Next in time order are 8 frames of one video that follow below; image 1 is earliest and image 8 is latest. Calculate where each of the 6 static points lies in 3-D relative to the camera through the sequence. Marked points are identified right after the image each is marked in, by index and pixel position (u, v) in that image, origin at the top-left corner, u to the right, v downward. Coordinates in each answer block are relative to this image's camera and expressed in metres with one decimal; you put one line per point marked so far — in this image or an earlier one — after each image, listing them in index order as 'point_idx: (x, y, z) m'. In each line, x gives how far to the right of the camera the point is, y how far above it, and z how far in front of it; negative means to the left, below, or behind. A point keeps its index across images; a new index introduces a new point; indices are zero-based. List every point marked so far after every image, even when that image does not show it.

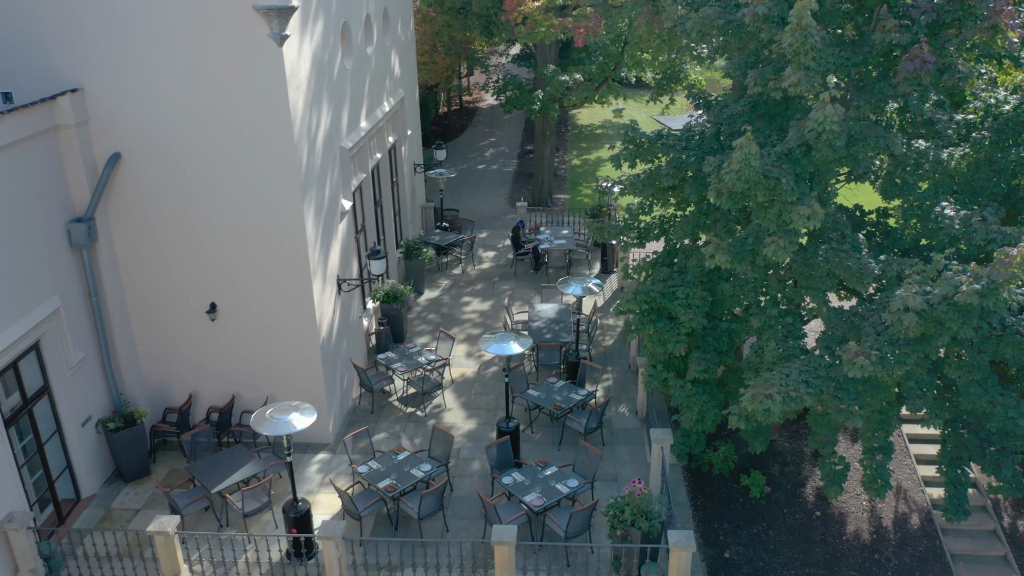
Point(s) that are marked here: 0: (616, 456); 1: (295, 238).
0: (+1.6, -2.6, +12.8) m
1: (-3.2, +0.7, +11.9) m
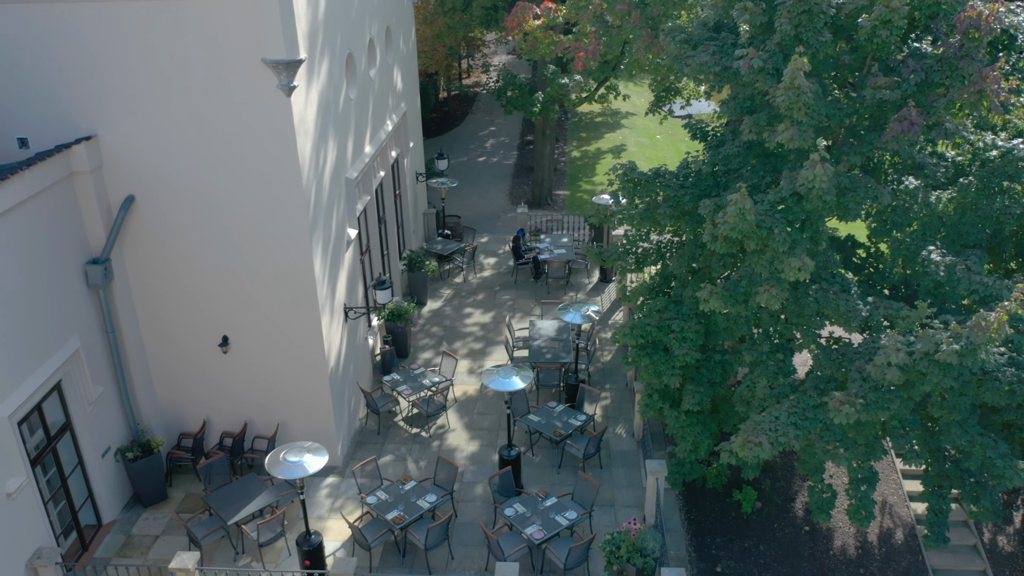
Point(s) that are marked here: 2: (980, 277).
0: (+1.6, -3.1, +13.4) m
1: (-3.1, +0.2, +12.4) m
2: (+6.0, +0.2, +10.5) m
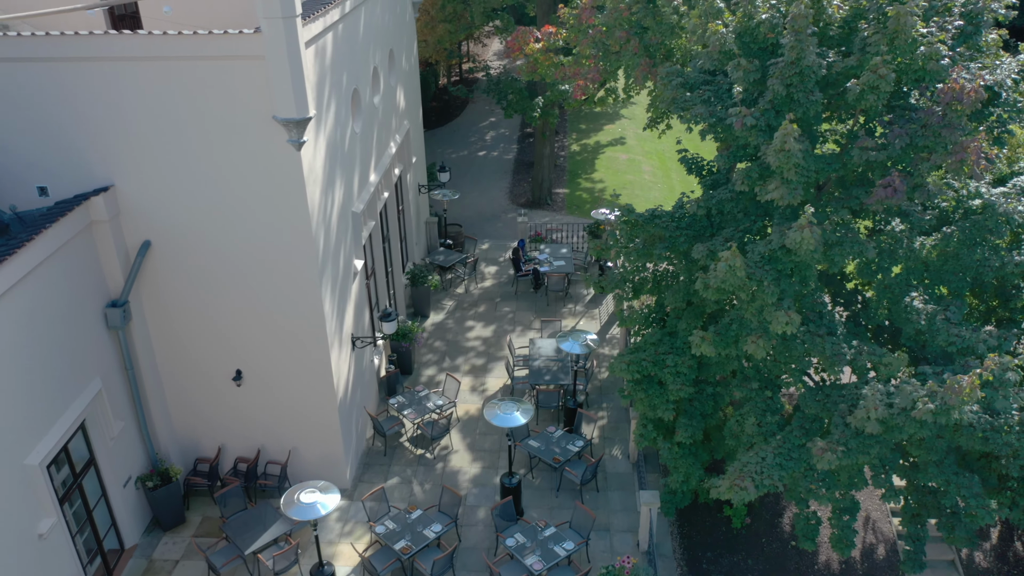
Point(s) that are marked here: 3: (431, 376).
0: (+1.7, -3.7, +14.1) m
1: (-3.1, -0.4, +12.9) m
2: (+6.0, -0.5, +11.1) m
3: (-1.7, -1.9, +17.5) m
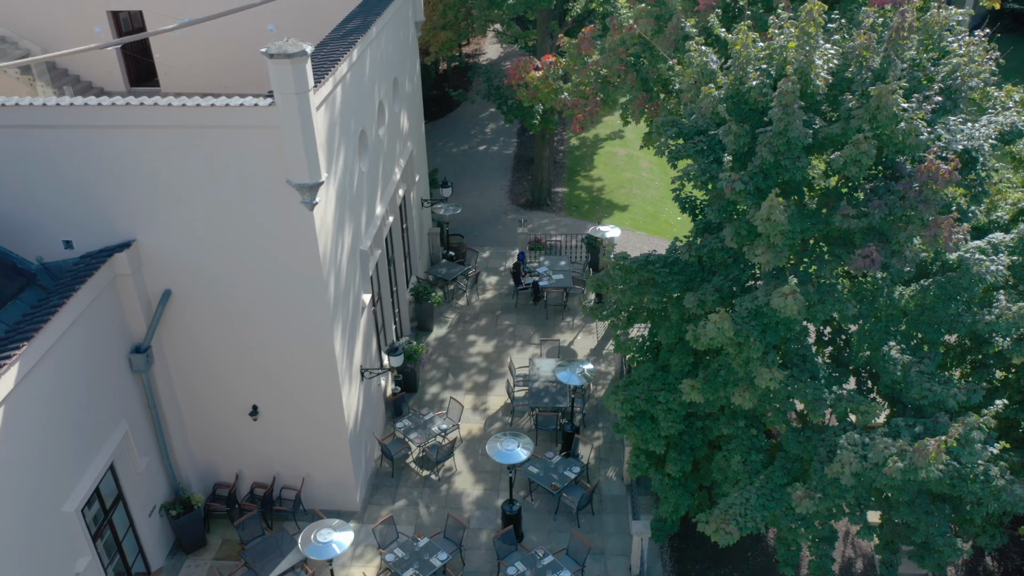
0: (+1.7, -4.3, +15.0) m
1: (-3.1, -1.1, +13.6) m
2: (+6.0, -1.4, +11.9) m
3: (-1.7, -2.4, +18.3) m
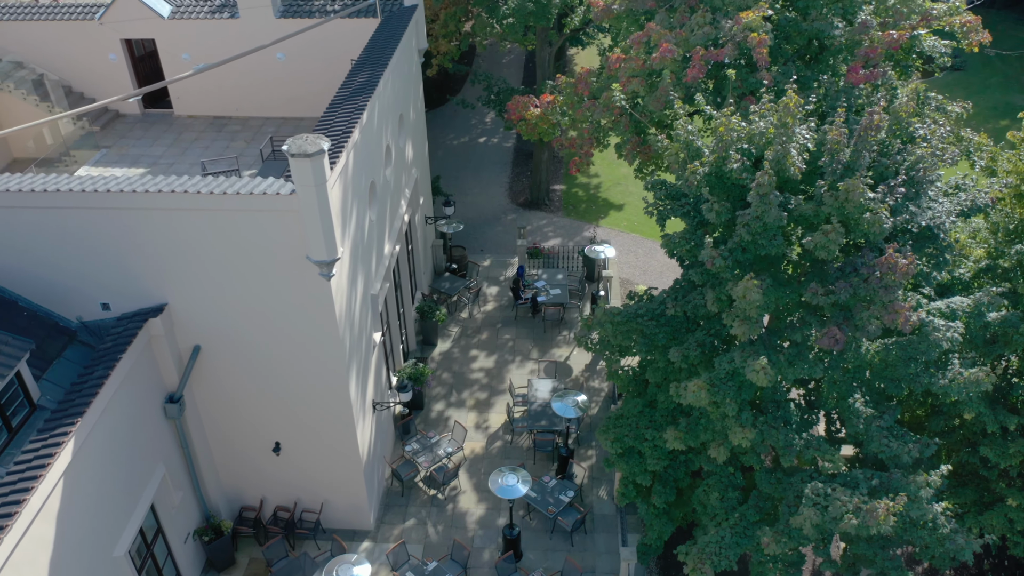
0: (+1.7, -5.2, +16.5) m
1: (-3.1, -2.1, +15.0) m
2: (+6.0, -2.4, +13.2) m
3: (-1.7, -2.9, +19.7) m
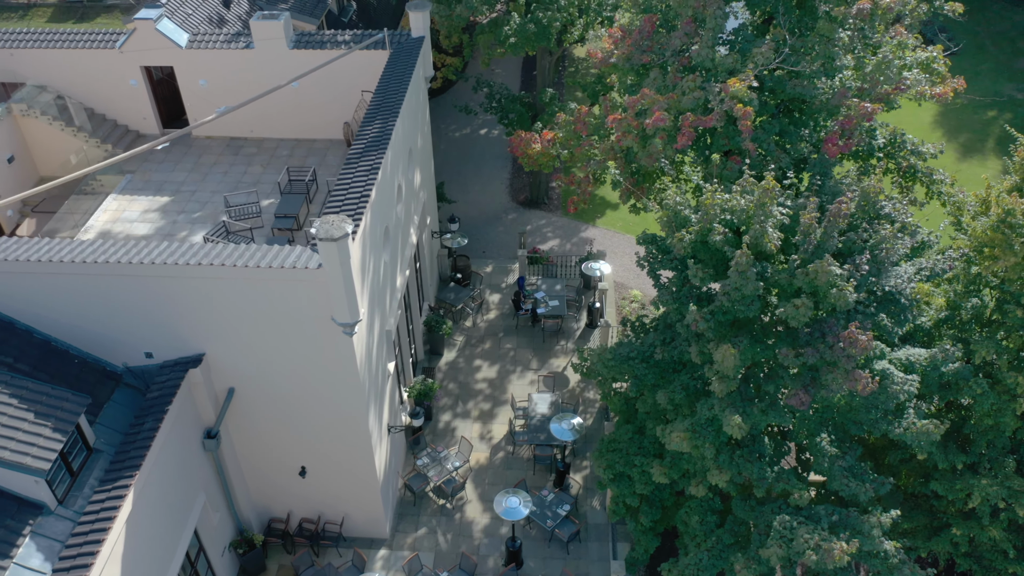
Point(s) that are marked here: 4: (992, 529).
0: (+1.7, -5.9, +18.4) m
1: (-3.0, -2.9, +16.6) m
2: (+6.1, -3.5, +14.9) m
3: (-1.7, -3.5, +21.4) m
4: (+8.7, -4.4, +14.9) m
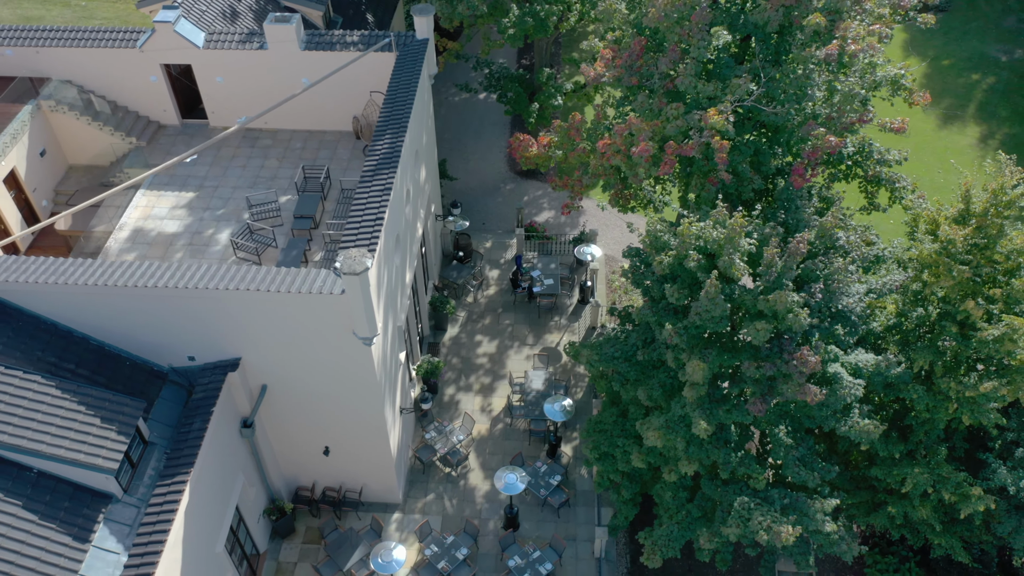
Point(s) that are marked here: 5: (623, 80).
0: (+1.6, -5.9, +21.1) m
1: (-3.1, -3.1, +18.9) m
2: (+6.1, -3.8, +17.3) m
3: (-1.7, -3.1, +23.8) m
4: (+8.6, -4.7, +17.4) m
5: (+2.6, +4.9, +19.3) m
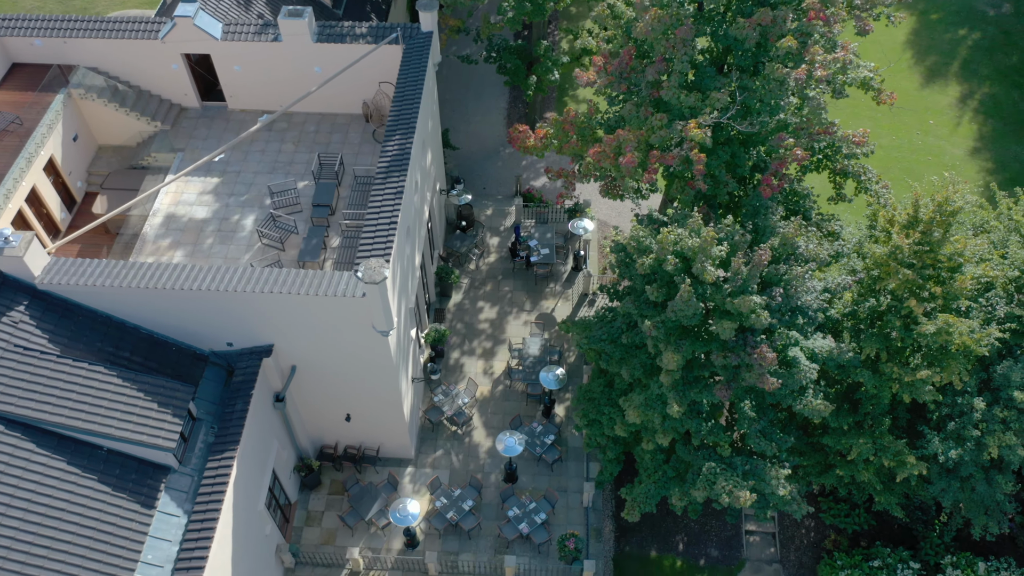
0: (+1.6, -5.3, +24.0) m
1: (-3.1, -2.8, +21.5) m
2: (+6.1, -3.7, +20.1) m
3: (-1.8, -2.3, +26.4) m
4: (+8.6, -4.6, +20.2) m
5: (+2.6, +5.2, +21.0) m
